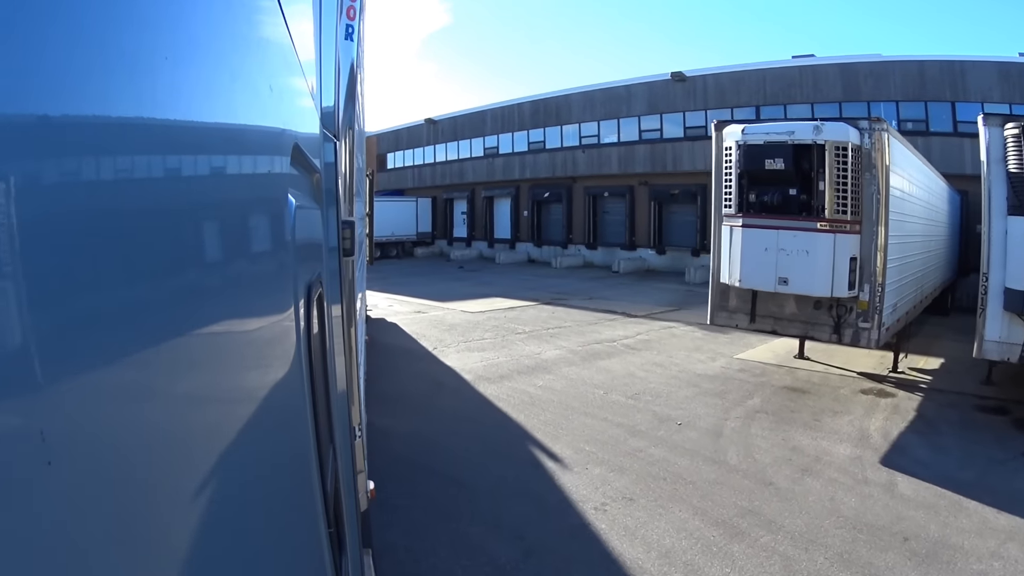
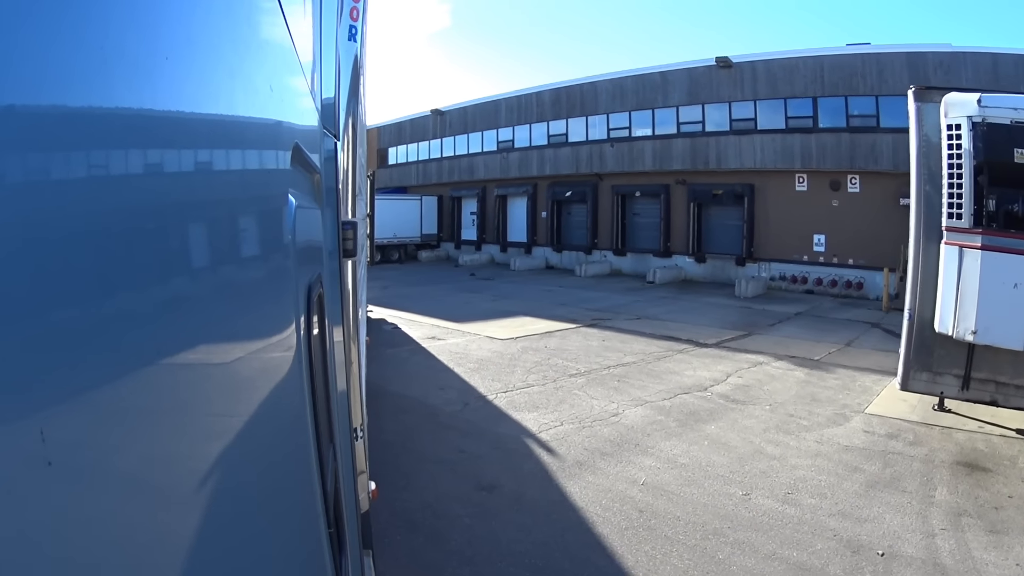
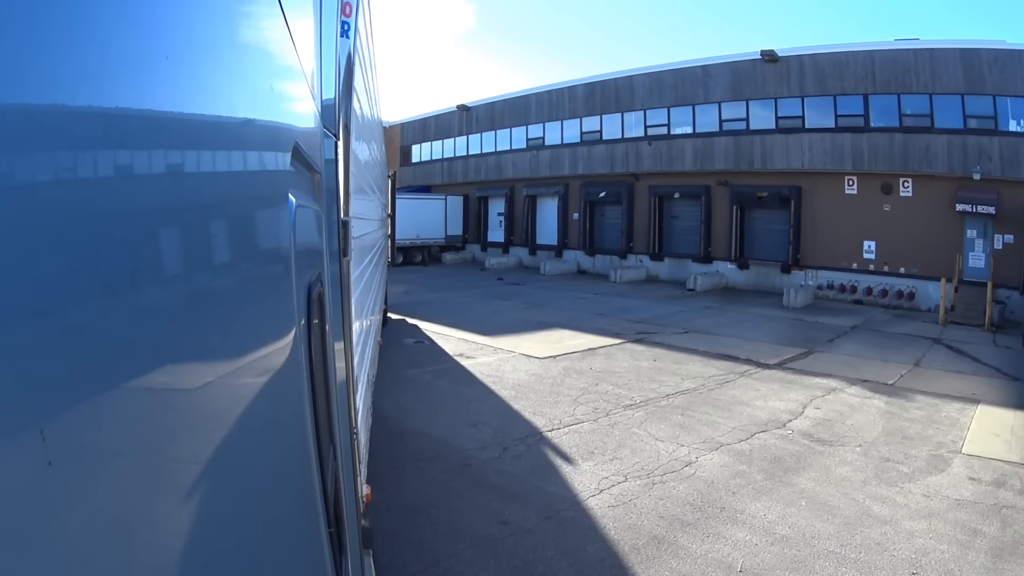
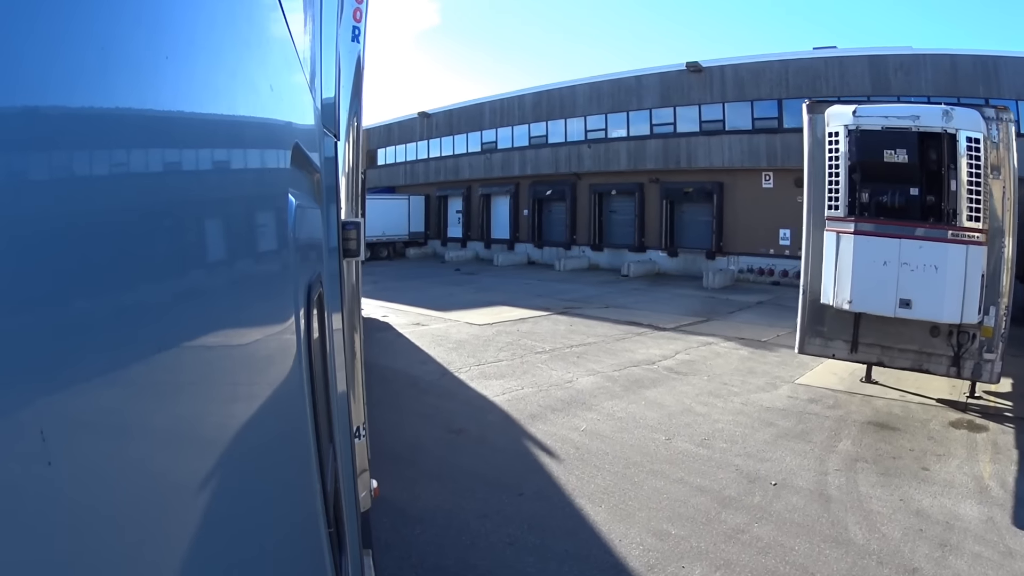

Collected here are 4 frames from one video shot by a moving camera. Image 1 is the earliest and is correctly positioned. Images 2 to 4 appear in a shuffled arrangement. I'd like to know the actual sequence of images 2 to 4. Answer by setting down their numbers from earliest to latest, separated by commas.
4, 2, 3
